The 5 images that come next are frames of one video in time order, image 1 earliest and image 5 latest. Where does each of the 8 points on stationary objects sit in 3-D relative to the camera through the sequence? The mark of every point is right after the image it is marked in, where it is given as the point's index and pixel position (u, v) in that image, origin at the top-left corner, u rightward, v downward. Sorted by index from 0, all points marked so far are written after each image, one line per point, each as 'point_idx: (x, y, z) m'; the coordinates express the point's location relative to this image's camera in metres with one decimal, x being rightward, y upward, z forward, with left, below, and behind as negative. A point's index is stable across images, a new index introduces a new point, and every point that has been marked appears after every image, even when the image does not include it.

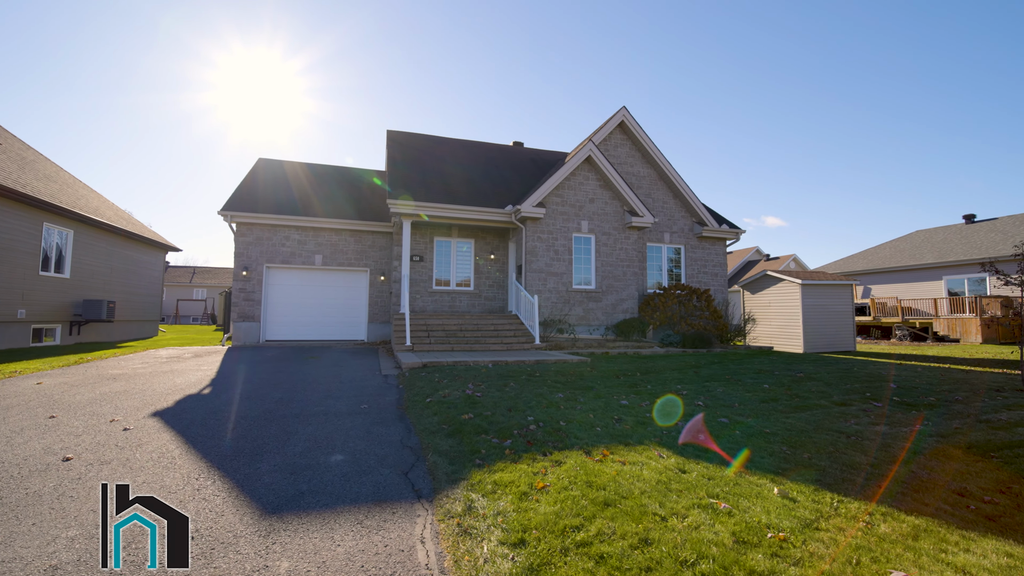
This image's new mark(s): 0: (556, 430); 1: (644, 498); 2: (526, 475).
0: (+0.5, -1.4, +4.4) m
1: (+0.9, -1.4, +2.9) m
2: (+0.1, -1.4, +3.3) m
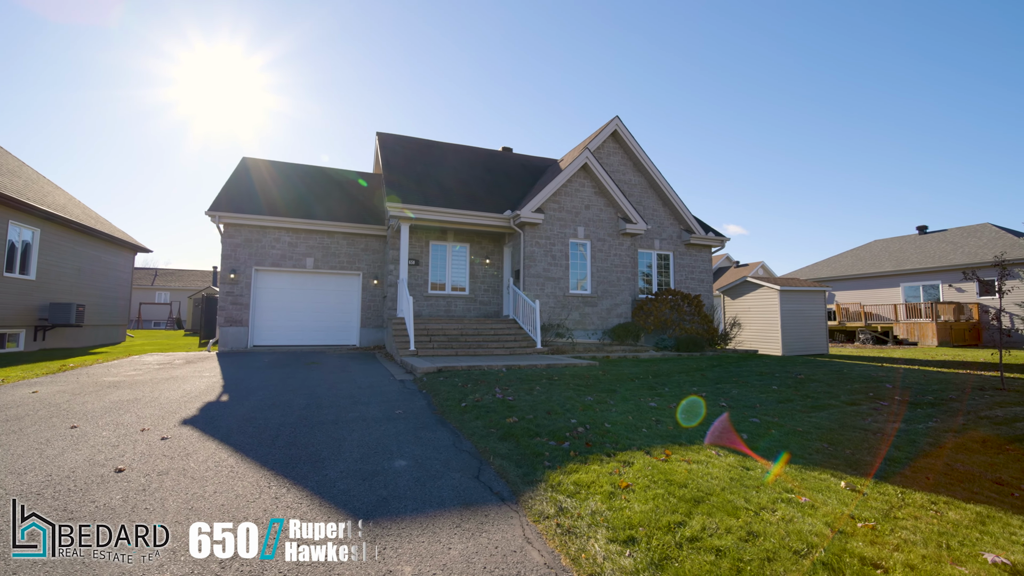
0: (+1.0, -1.5, +4.5) m
1: (+1.5, -1.4, +3.0) m
2: (+0.7, -1.4, +3.4) m
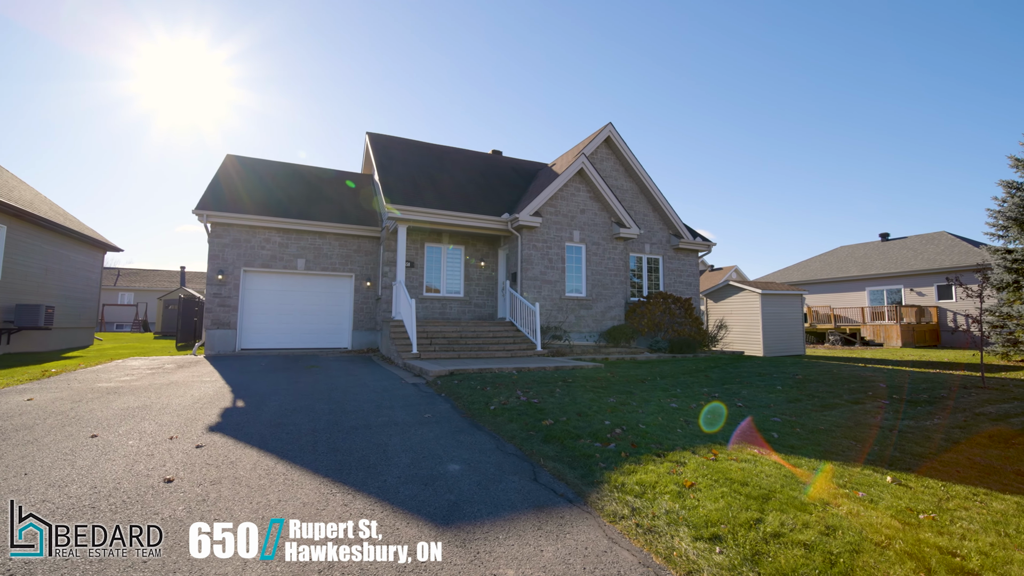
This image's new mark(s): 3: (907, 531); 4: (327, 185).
0: (+1.4, -1.5, +4.7) m
1: (+2.0, -1.5, +3.2) m
2: (+1.2, -1.5, +3.5) m
3: (+2.4, -1.5, +2.6) m
4: (-7.2, +3.9, +16.6) m
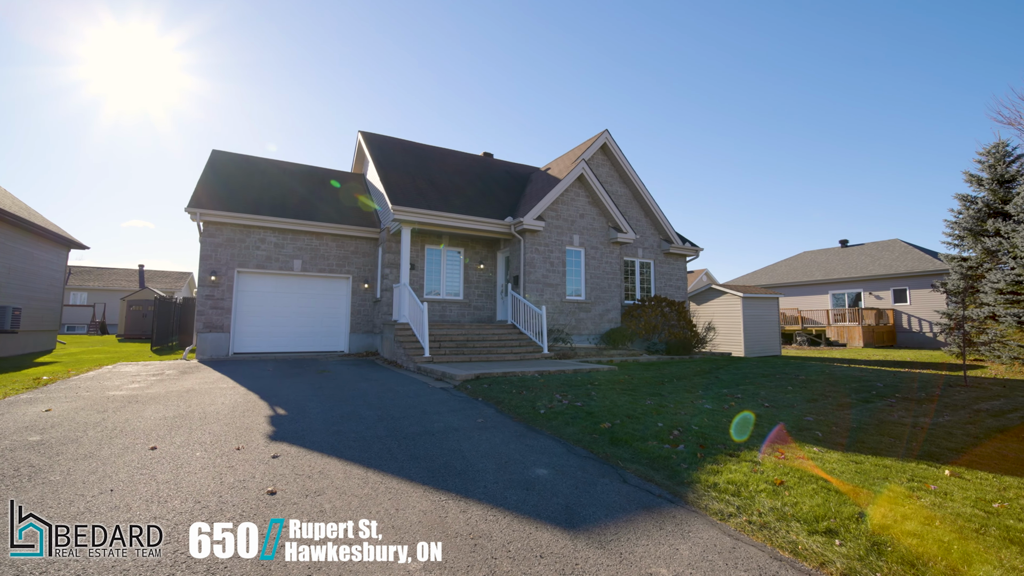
0: (+2.1, -1.6, +4.9) m
1: (+2.8, -1.5, +3.4) m
2: (+2.0, -1.6, +3.7) m
3: (+3.2, -1.5, +2.9) m
4: (-7.3, +3.8, +16.2) m
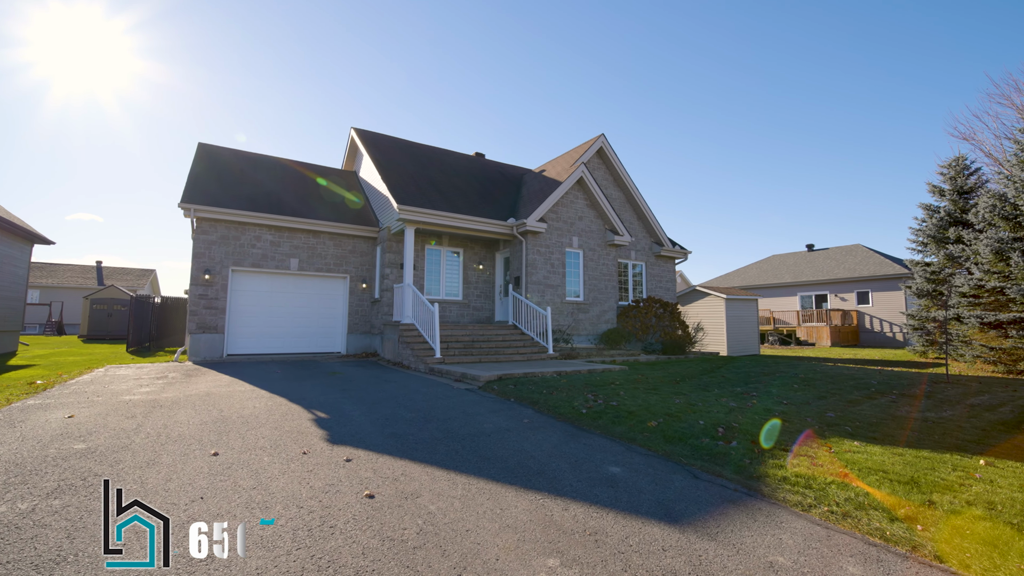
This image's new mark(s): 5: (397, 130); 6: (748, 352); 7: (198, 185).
0: (+2.7, -1.7, +5.1) m
1: (+3.5, -1.6, +3.7) m
2: (+2.6, -1.6, +3.9) m
3: (+3.9, -1.6, +3.3) m
4: (-7.4, +3.8, +15.8) m
5: (-4.5, +6.4, +17.9) m
6: (+10.3, -2.8, +19.2) m
7: (-9.2, +3.1, +13.1) m
